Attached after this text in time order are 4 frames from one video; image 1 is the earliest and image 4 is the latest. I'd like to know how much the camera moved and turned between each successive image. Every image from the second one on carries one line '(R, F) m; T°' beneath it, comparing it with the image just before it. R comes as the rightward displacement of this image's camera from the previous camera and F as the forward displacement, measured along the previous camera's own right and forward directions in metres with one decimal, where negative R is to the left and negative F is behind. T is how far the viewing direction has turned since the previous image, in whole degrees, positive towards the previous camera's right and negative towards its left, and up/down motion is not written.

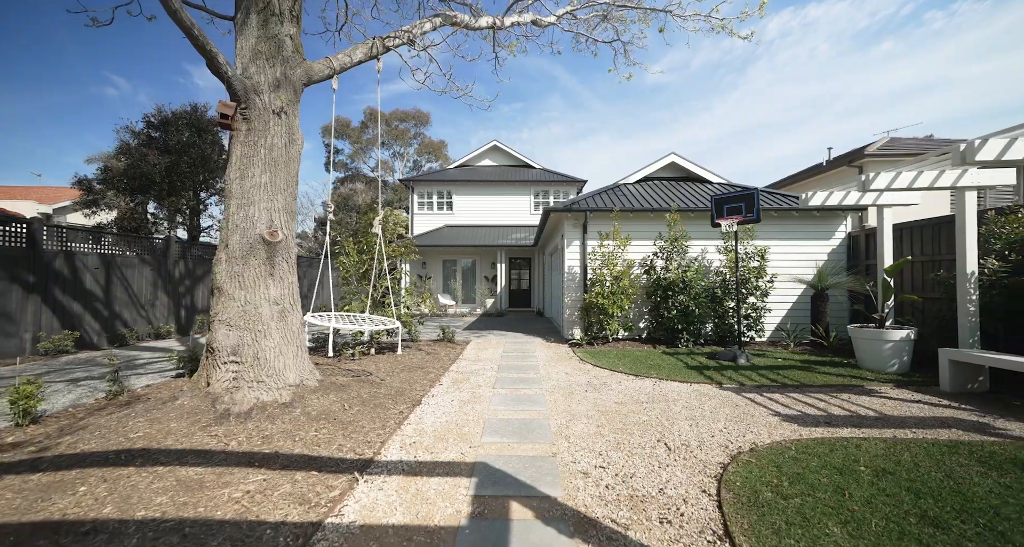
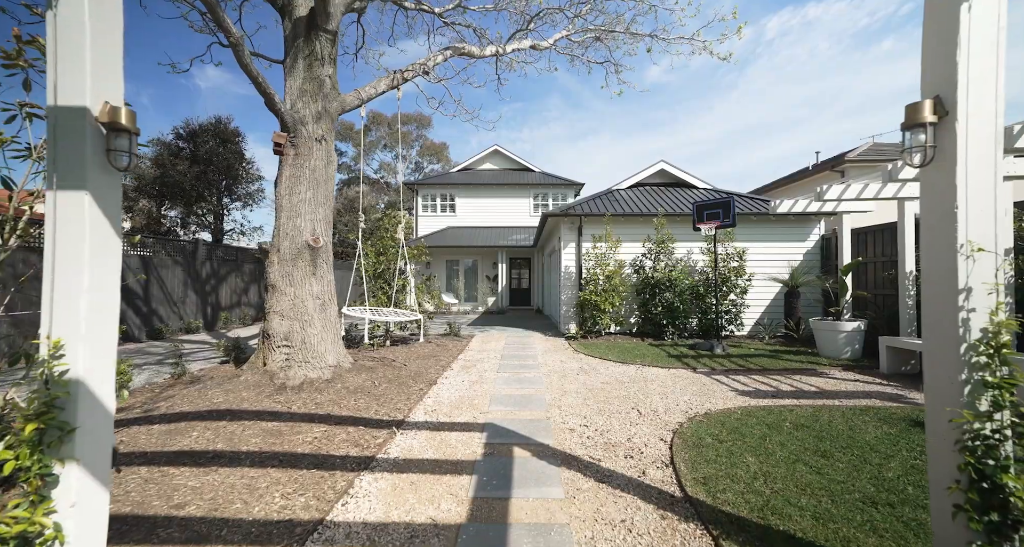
(0.0, -0.7) m; 0°
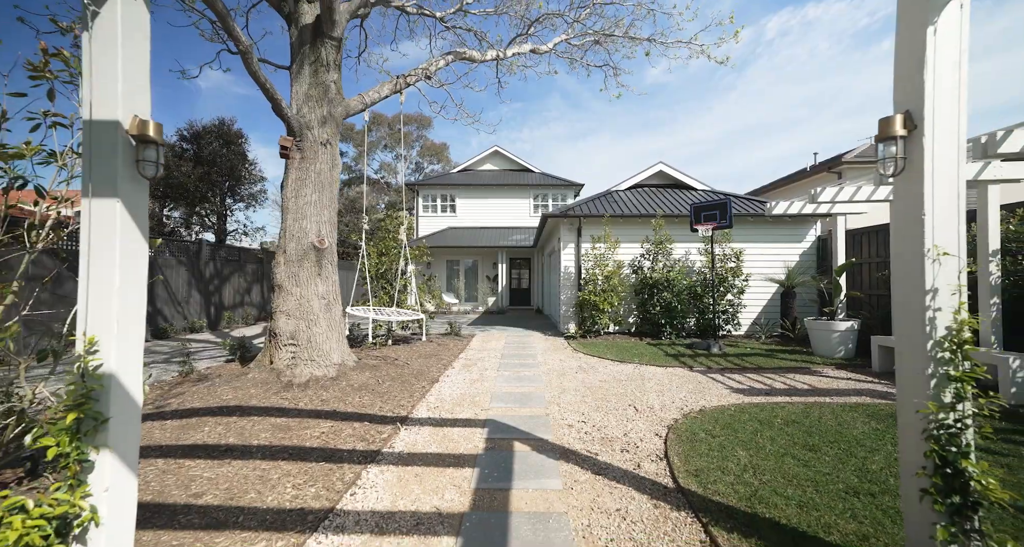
(0.0, -0.1) m; 0°
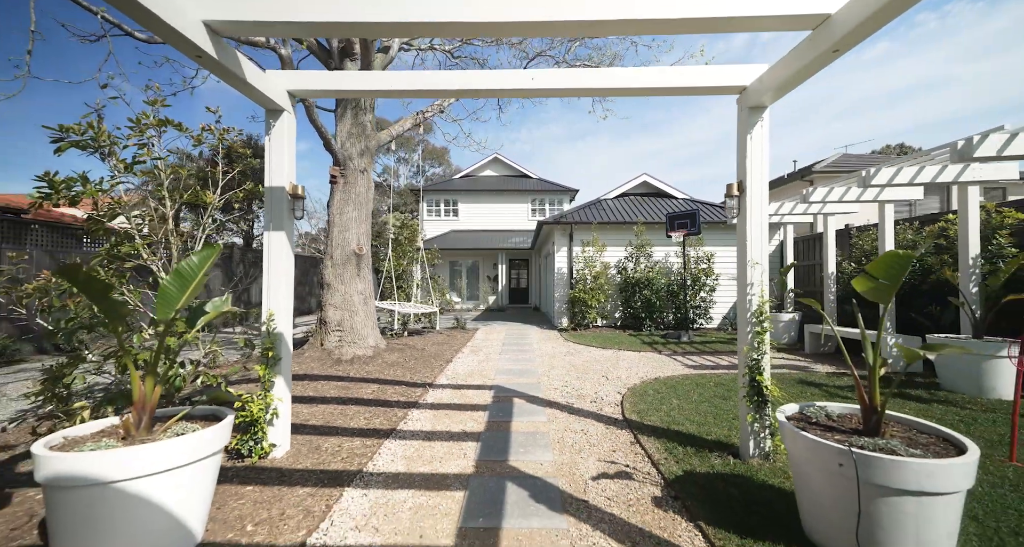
(0.0, -1.2) m; 0°
